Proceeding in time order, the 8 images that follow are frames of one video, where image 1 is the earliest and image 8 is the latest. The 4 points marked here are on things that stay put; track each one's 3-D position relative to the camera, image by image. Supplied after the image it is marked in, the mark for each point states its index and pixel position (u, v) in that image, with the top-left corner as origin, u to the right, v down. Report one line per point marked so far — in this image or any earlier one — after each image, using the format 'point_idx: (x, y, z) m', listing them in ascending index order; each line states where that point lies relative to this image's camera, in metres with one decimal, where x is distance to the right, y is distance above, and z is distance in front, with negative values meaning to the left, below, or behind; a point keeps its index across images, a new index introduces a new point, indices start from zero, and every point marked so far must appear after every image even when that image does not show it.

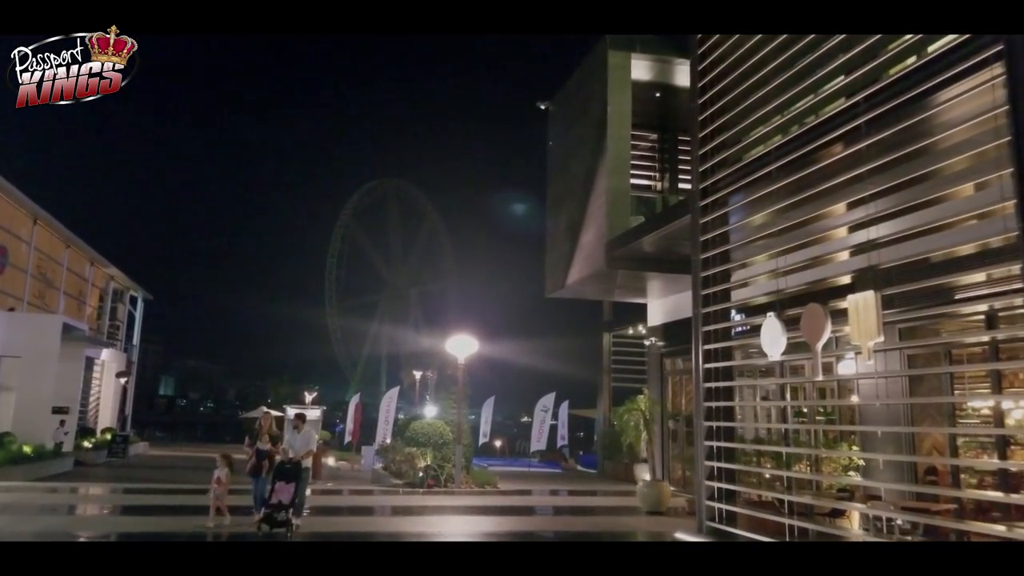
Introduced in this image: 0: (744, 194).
0: (+2.3, +0.9, +7.9) m
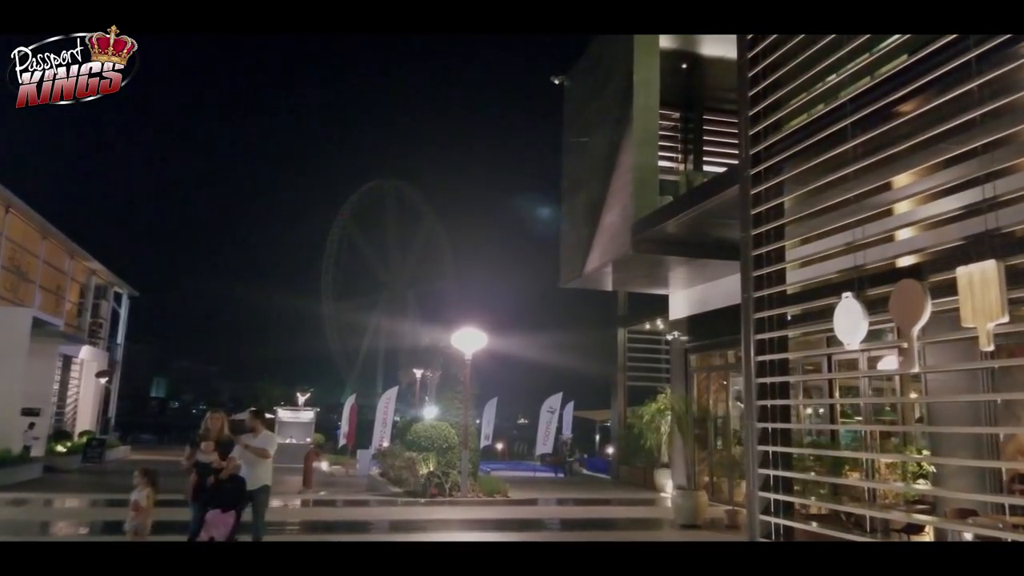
0: (+2.5, +1.1, +6.9) m
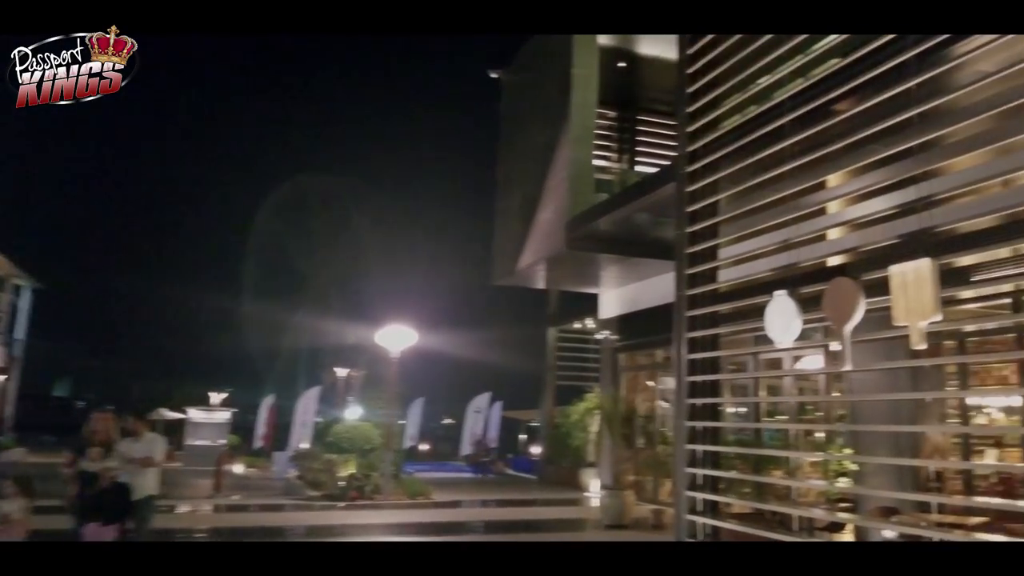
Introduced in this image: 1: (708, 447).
0: (+1.9, +1.1, +6.9) m
1: (+1.6, -1.3, +6.3) m
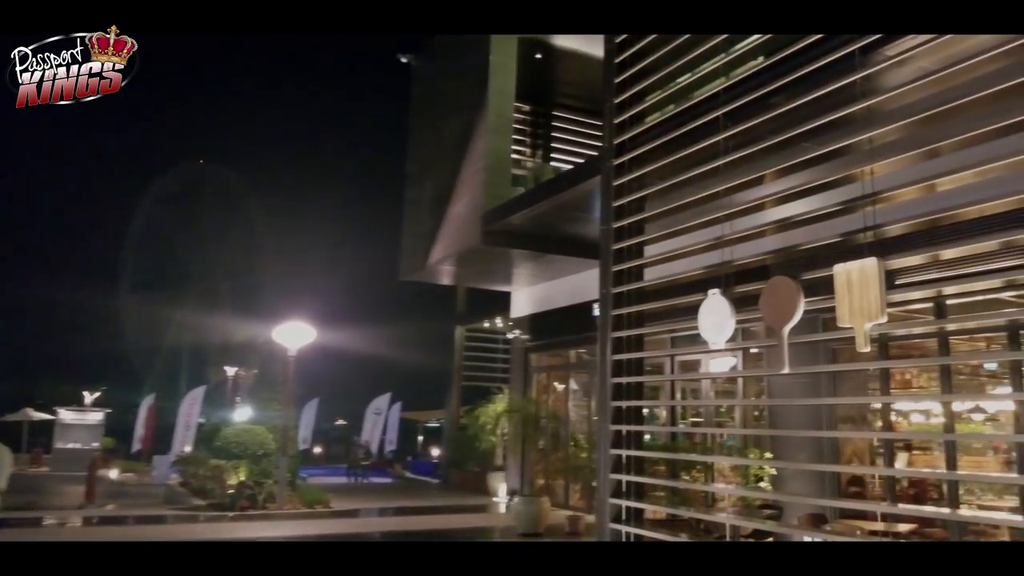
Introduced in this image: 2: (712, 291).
0: (+1.2, +1.1, +6.6) m
1: (+0.9, -1.3, +6.1) m
2: (+1.3, 0.0, +5.3) m
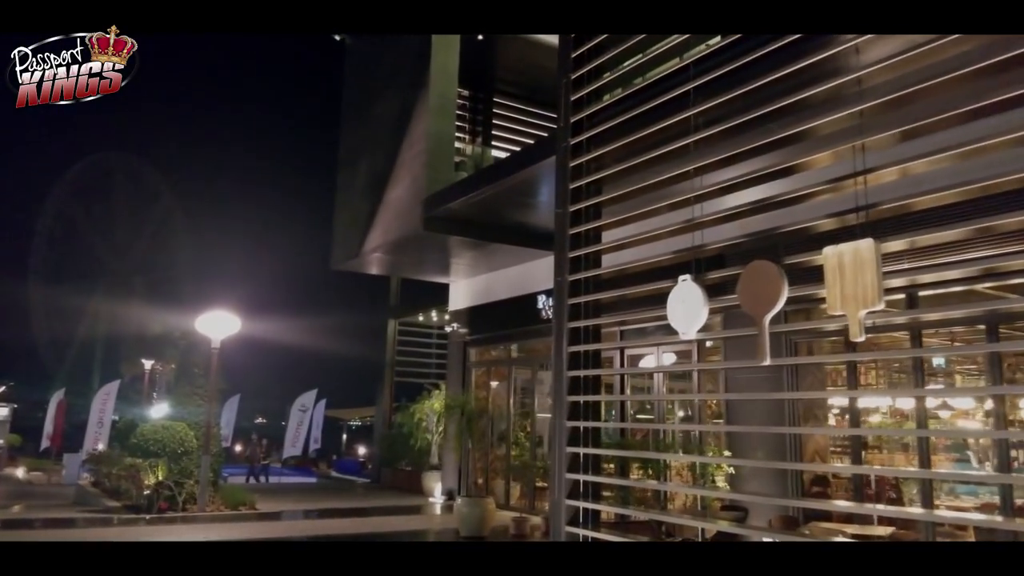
0: (+0.9, +1.2, +6.2) m
1: (+0.6, -1.2, +5.6) m
2: (+1.1, +0.1, +4.9) m
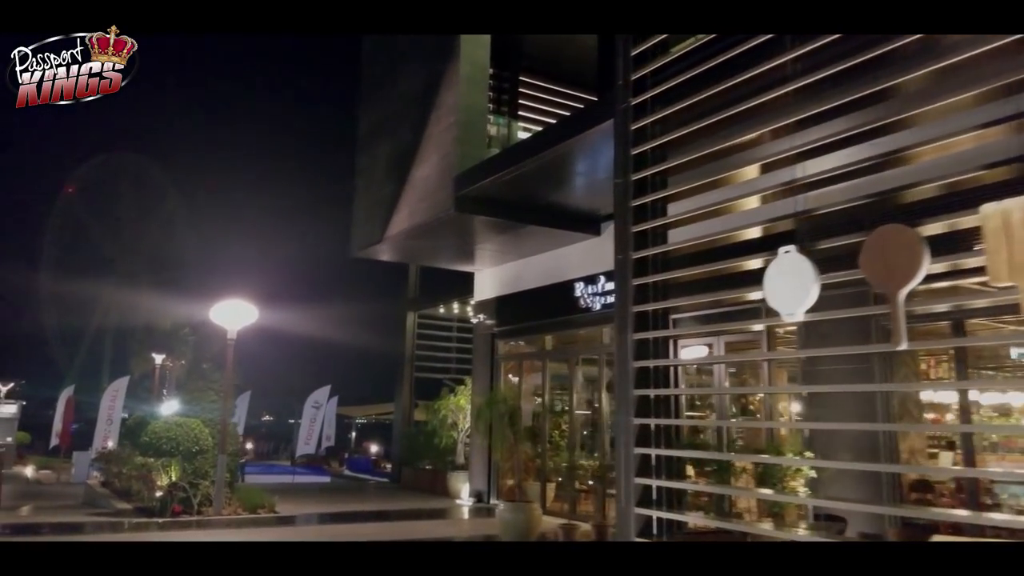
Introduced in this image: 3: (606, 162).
0: (+1.2, +1.4, +5.5) m
1: (+1.0, -1.0, +5.0) m
2: (+1.4, +0.2, +4.2) m
3: (+1.0, +1.4, +8.6) m
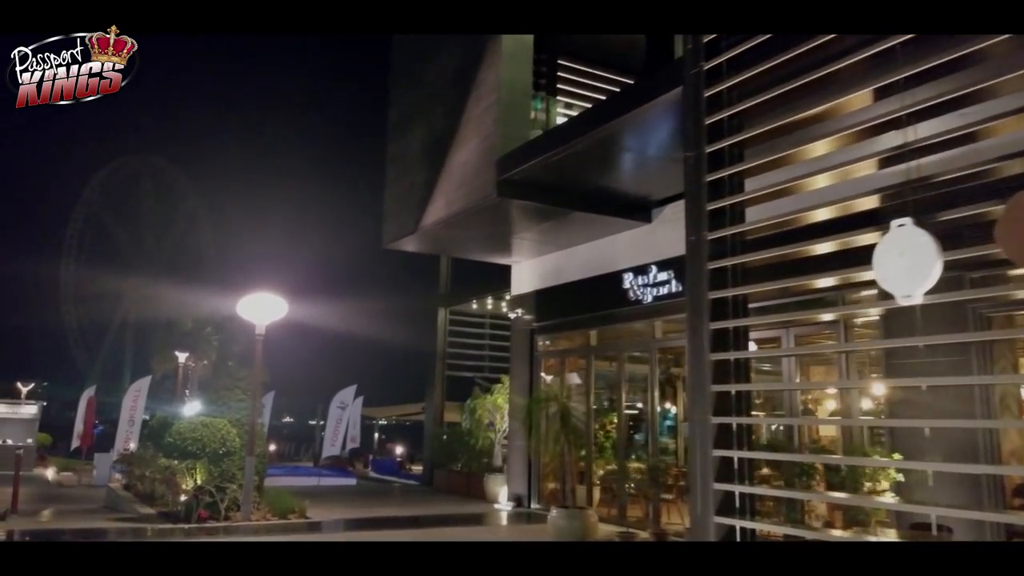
0: (+1.6, +1.5, +5.0) m
1: (+1.3, -0.9, +4.4) m
2: (+1.8, +0.3, +3.6) m
3: (+1.4, +1.5, +8.0) m
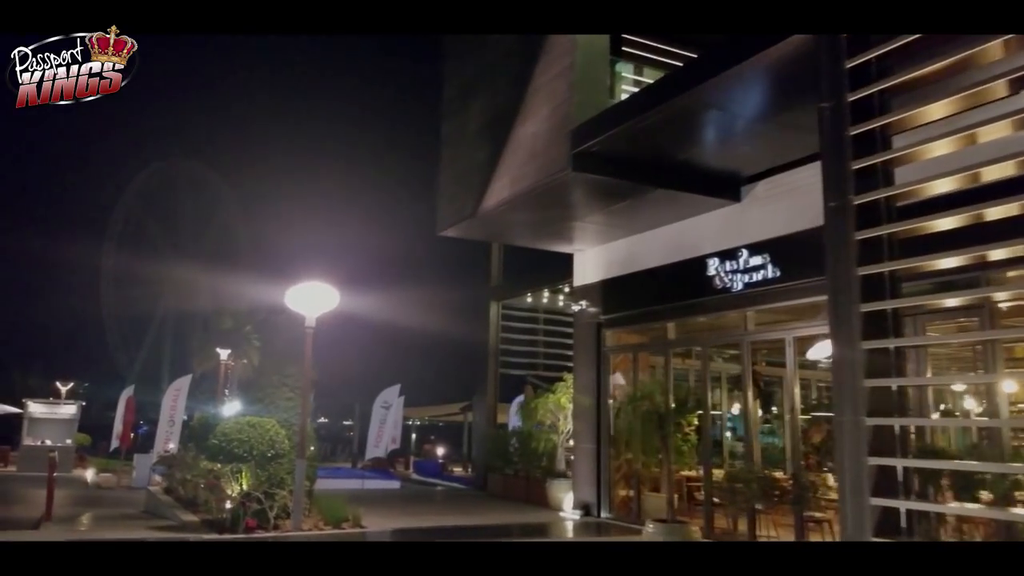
0: (+2.2, +1.6, +4.2) m
1: (+1.9, -0.8, +3.6) m
2: (+2.3, +0.4, +2.8) m
3: (+2.1, +1.6, +7.2) m
